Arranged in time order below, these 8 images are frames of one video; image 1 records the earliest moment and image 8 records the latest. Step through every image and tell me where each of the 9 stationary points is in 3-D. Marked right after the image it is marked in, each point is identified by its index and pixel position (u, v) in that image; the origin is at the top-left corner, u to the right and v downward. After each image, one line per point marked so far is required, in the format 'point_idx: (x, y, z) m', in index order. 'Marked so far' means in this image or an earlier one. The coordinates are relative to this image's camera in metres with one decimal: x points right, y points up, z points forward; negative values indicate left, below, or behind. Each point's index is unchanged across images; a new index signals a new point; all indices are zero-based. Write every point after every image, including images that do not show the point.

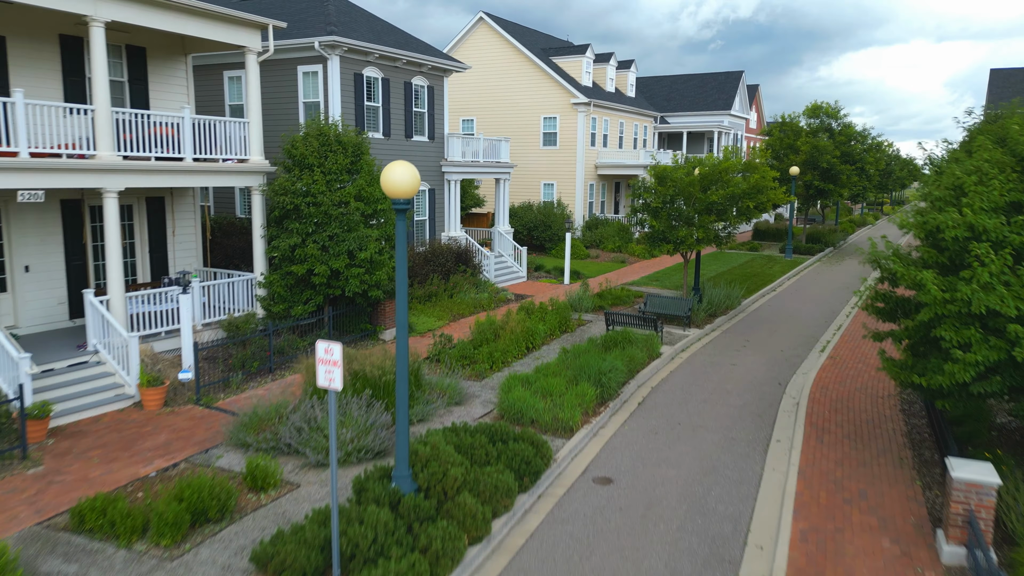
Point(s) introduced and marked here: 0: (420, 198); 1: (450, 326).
0: (-2.5, +2.5, +19.9) m
1: (-1.4, -0.8, +15.8) m
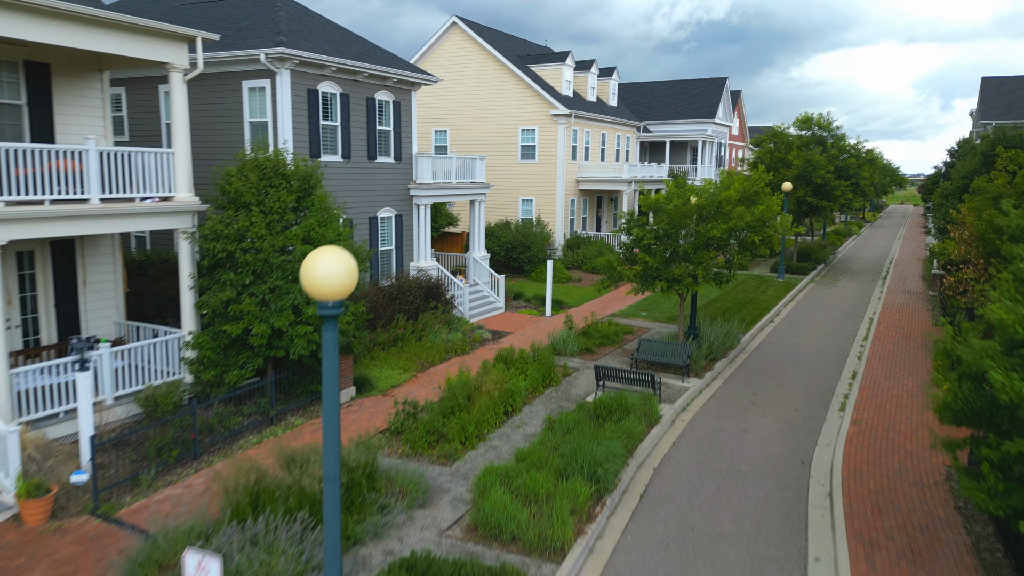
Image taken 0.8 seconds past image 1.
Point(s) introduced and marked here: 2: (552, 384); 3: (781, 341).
0: (-3.2, +1.6, +17.9) m
1: (-1.8, -1.8, +13.8) m
2: (+0.8, -1.9, +13.7) m
3: (+6.8, -1.3, +17.9) m
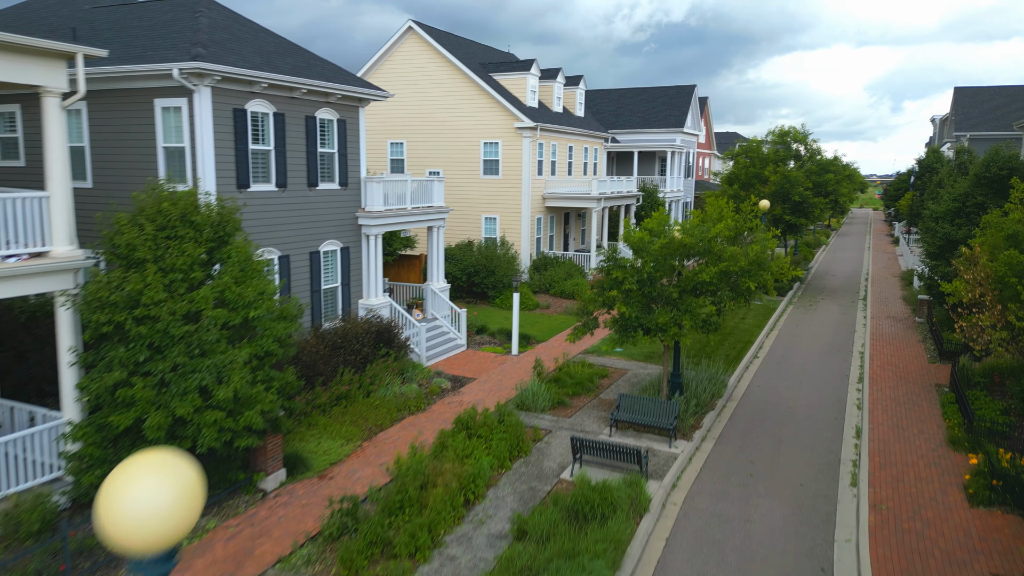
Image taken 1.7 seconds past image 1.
0: (-4.0, +0.6, +15.8) m
1: (-2.5, -2.7, +11.8) m
2: (+0.1, -2.8, +11.8) m
3: (+5.9, -2.2, +16.3) m
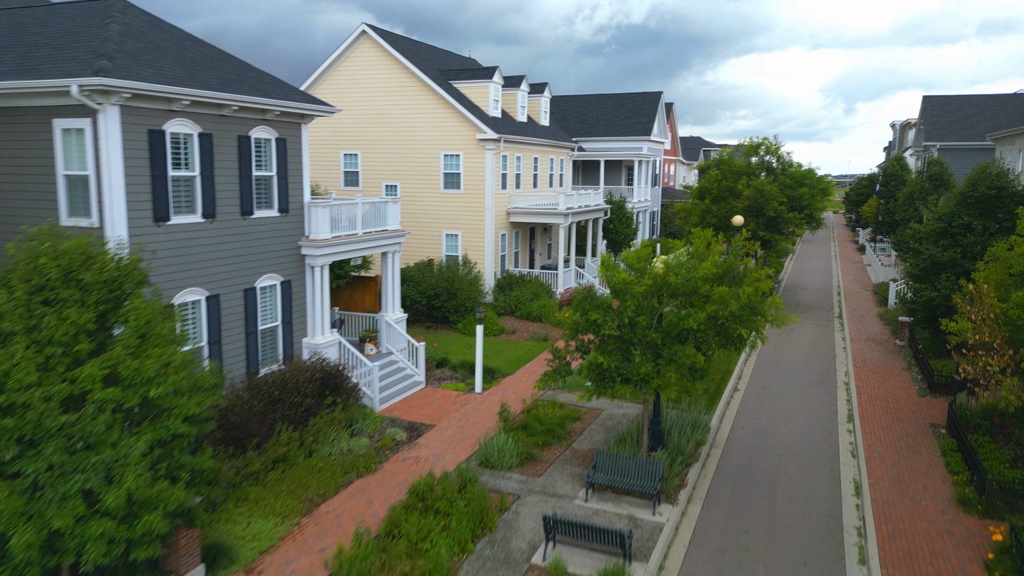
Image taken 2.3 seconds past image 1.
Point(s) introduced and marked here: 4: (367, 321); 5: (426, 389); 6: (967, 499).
0: (-4.8, -0.2, +14.1) m
1: (-3.0, -3.5, +10.1) m
2: (-0.4, -3.5, +10.3) m
3: (+5.2, -2.9, +15.1) m
4: (-3.7, -0.8, +18.1) m
5: (-2.0, -2.4, +16.8) m
6: (+7.0, -3.2, +10.9) m
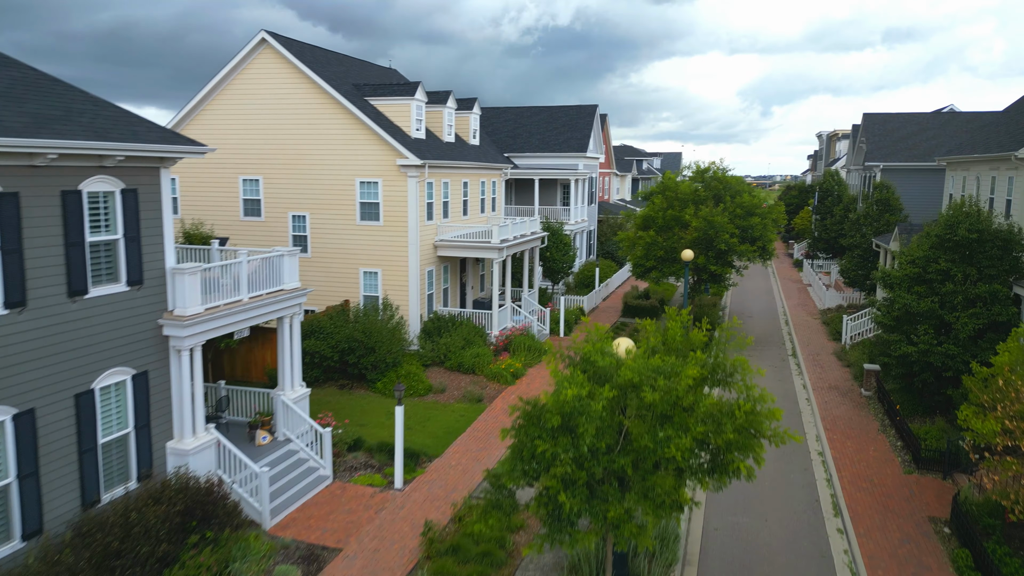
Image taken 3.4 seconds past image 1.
0: (-5.9, -1.6, +10.7) m
1: (-3.7, -4.9, +7.0) m
2: (-1.2, -4.9, +7.4) m
3: (+3.9, -4.2, +12.7) m
4: (-5.2, -2.3, +14.8) m
5: (-3.4, -3.8, +13.7) m
6: (+6.1, -4.5, +8.7) m
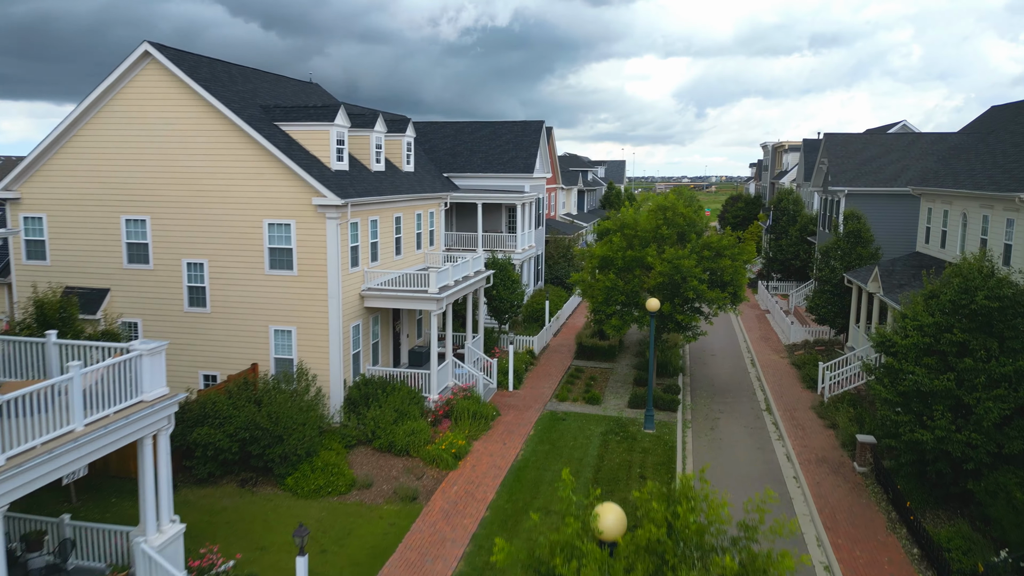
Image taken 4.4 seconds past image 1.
0: (-6.5, -3.3, +7.1) m
1: (-4.0, -6.5, +3.5) m
2: (-1.5, -6.5, +4.1) m
3: (+3.1, -5.7, +9.8) m
4: (-6.2, -3.9, +11.2) m
5: (-4.3, -5.4, +10.3) m
6: (+5.6, -6.0, +6.0) m
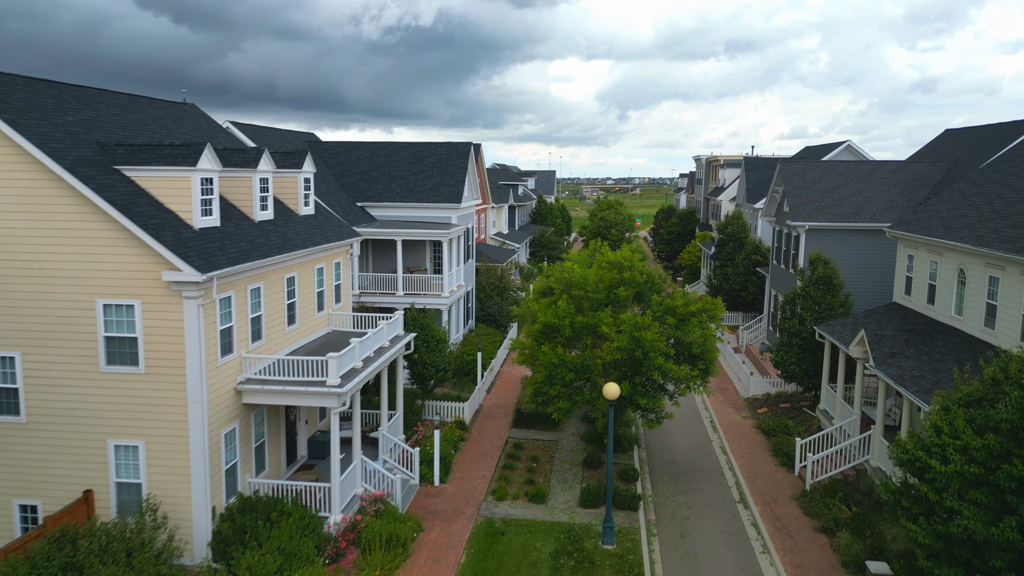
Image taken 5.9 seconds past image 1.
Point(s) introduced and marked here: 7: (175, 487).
0: (-6.9, -5.3, +2.3) m
1: (-3.9, -8.4, -1.0) m
2: (-1.5, -8.4, -0.2) m
3: (+2.5, -7.6, +6.0) m
4: (-6.9, -5.9, +6.4) m
5: (-4.9, -7.4, +5.7) m
6: (+5.4, -7.8, +2.5) m
7: (-6.6, -3.8, +14.1) m
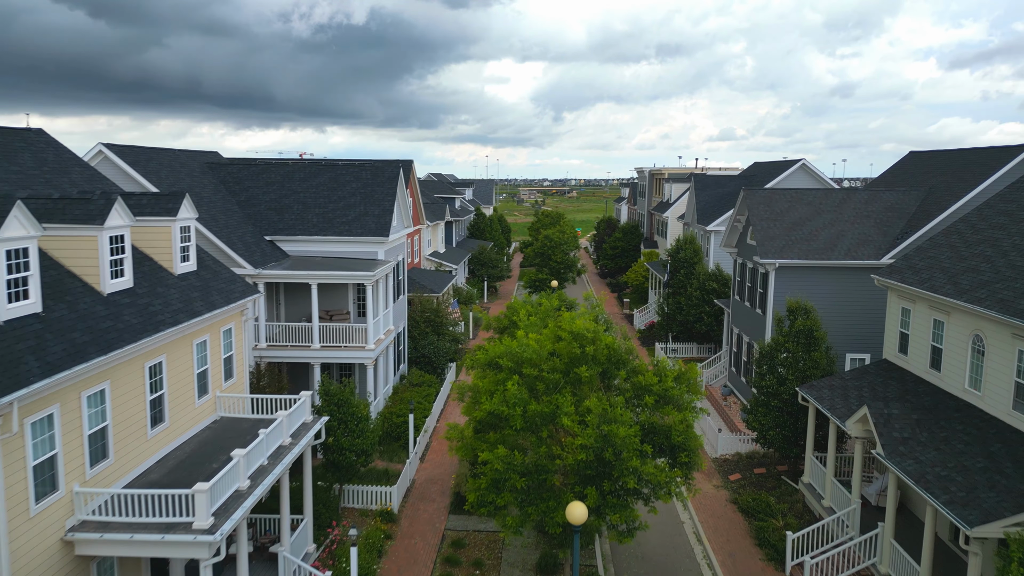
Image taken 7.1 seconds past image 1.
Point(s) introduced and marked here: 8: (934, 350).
0: (-6.7, -7.0, -2.0) m
1: (-3.5, -10.1, -5.0) m
2: (-1.1, -10.0, -3.9) m
3: (+2.3, -9.2, +2.5) m
4: (-7.1, -7.6, +2.2) m
5: (-5.0, -9.1, +1.6) m
6: (+5.5, -9.4, -0.7) m
7: (-7.5, -5.6, +9.9) m
8: (+10.1, -1.4, +17.1) m
